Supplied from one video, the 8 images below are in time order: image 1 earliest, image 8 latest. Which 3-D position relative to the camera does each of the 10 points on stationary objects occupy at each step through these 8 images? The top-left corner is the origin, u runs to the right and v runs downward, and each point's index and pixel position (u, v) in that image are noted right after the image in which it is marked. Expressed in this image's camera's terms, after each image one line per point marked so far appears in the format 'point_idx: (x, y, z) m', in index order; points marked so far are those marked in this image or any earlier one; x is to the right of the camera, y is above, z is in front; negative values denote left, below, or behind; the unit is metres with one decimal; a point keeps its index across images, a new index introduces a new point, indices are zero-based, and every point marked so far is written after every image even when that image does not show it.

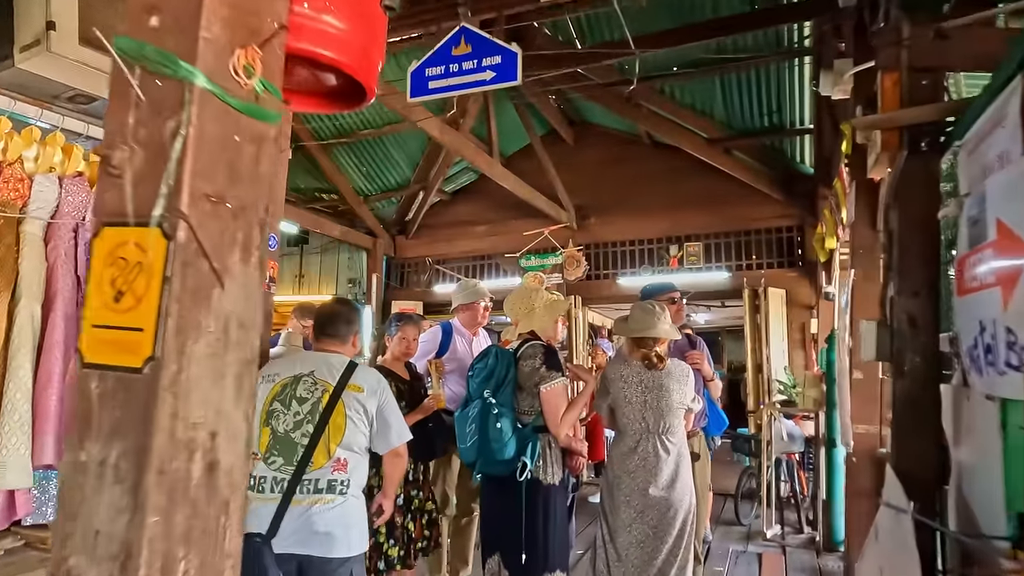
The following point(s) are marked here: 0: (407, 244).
0: (-1.4, +0.6, +9.0) m
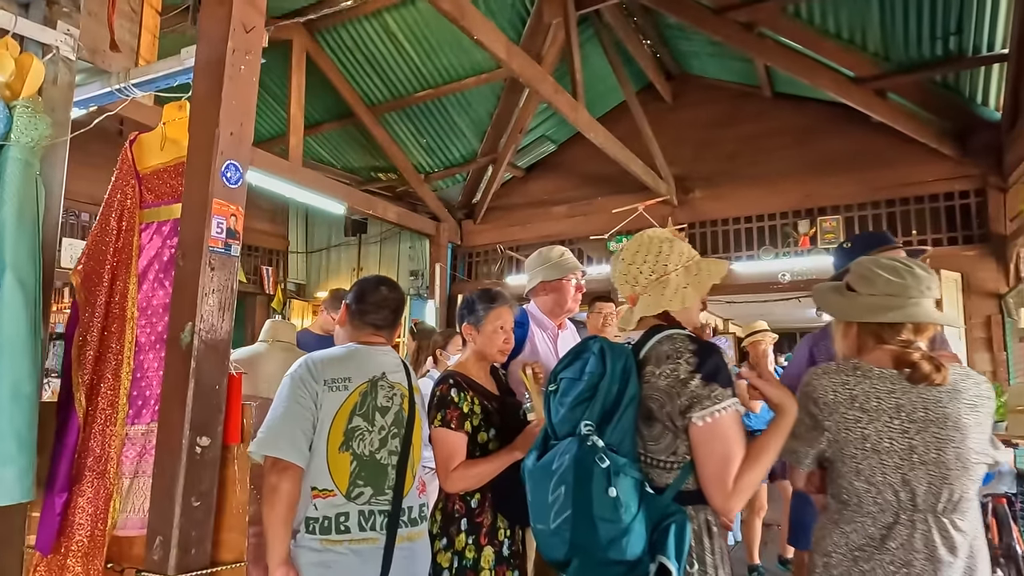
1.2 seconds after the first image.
0: (-0.4, +0.7, +7.8) m
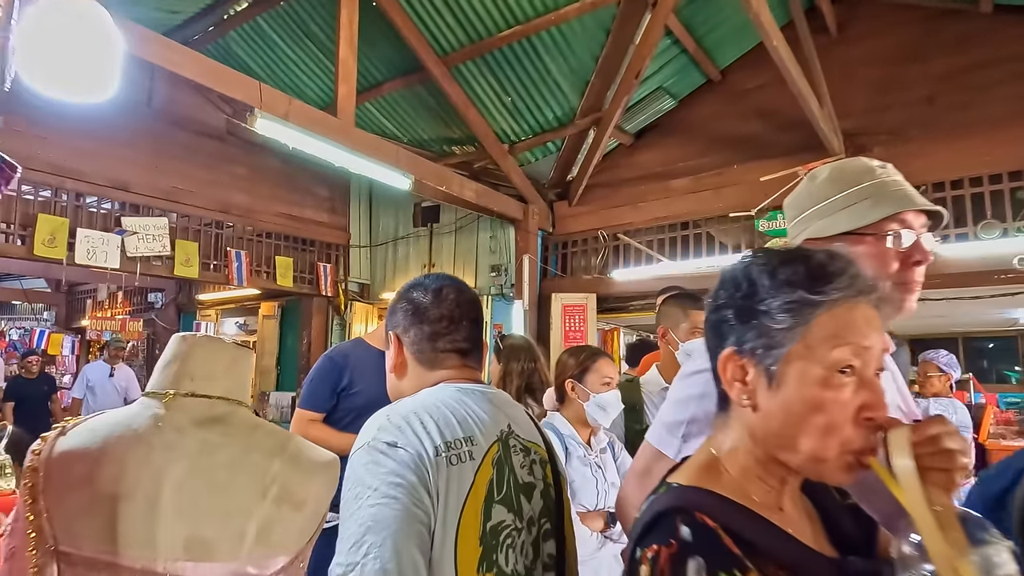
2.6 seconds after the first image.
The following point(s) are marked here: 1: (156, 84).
0: (+0.6, +0.7, +6.3) m
1: (-3.1, +1.8, +5.8) m
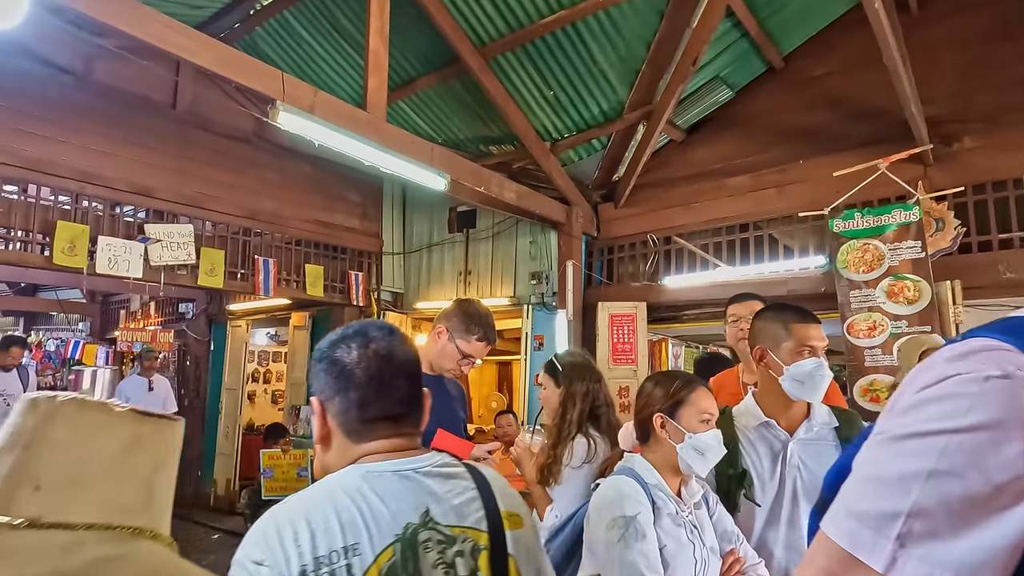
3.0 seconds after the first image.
0: (+0.9, +0.6, +5.8) m
1: (-2.8, +1.7, +5.5) m
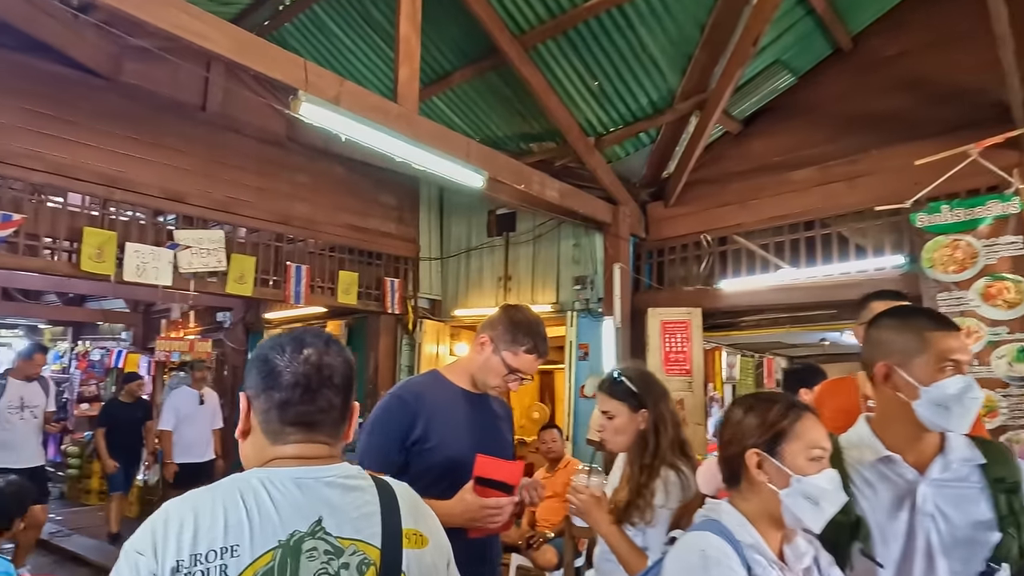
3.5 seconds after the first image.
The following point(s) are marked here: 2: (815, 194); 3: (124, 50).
0: (+1.3, +0.6, +5.4) m
1: (-2.4, +1.6, +5.4) m
2: (+2.1, +0.7, +4.6) m
3: (-2.9, +1.8, +4.9) m
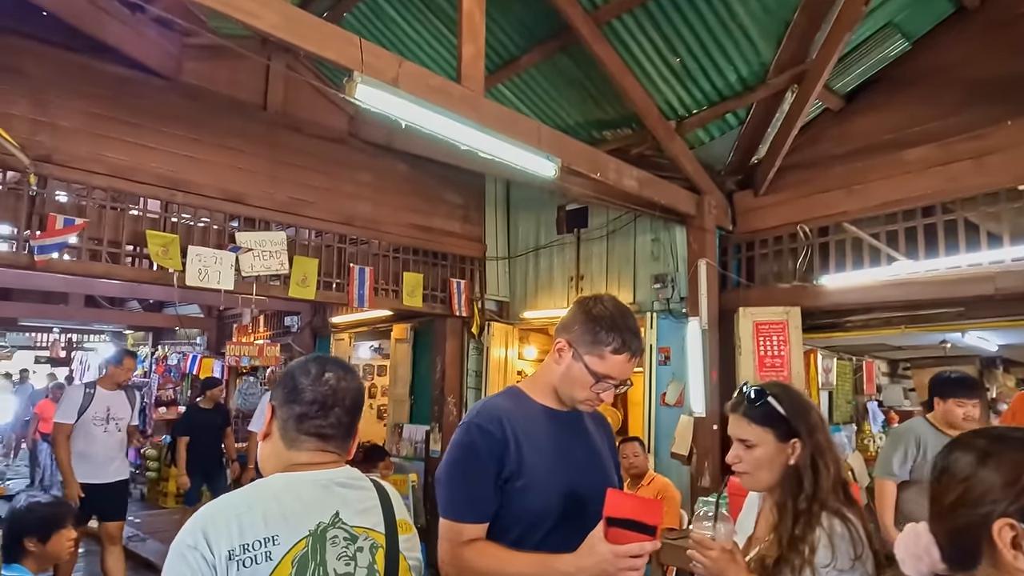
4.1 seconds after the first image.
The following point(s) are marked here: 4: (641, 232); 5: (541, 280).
0: (+1.8, +0.6, +4.9) m
1: (-1.9, +1.6, +5.2) m
2: (+2.6, +0.7, +4.0) m
3: (-2.4, +1.7, +4.8) m
4: (+1.1, +0.5, +5.6) m
5: (+0.3, +0.1, +6.5) m
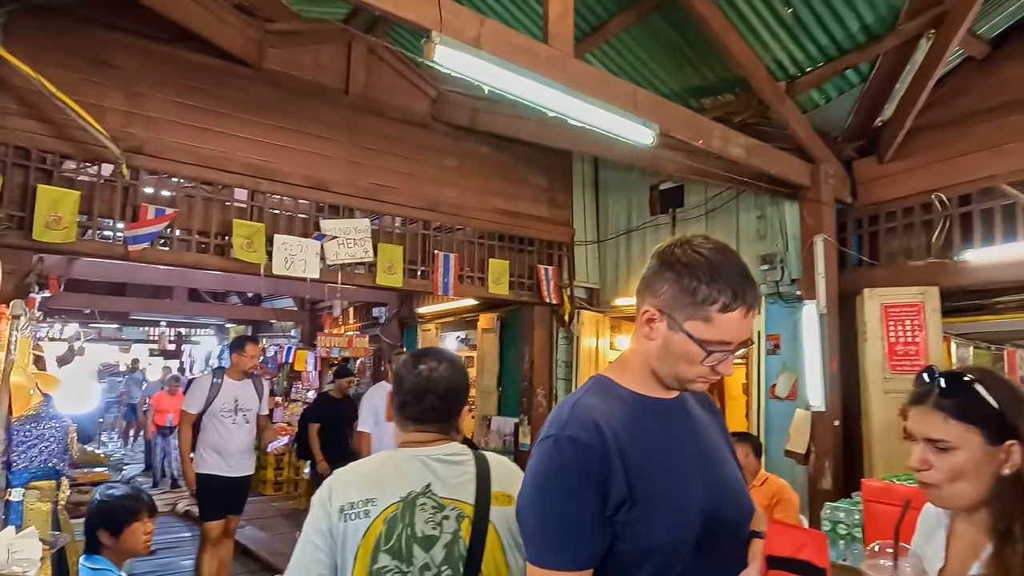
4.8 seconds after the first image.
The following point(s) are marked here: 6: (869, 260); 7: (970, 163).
0: (+2.4, +0.8, +4.3) m
1: (-1.2, +1.7, +5.1) m
2: (+3.1, +0.8, +3.4) m
3: (-1.8, +1.8, +4.7) m
4: (+1.8, +0.6, +5.2) m
5: (+1.1, +0.2, +6.1) m
6: (+2.3, +0.2, +4.4) m
7: (+2.7, +0.7, +3.9) m
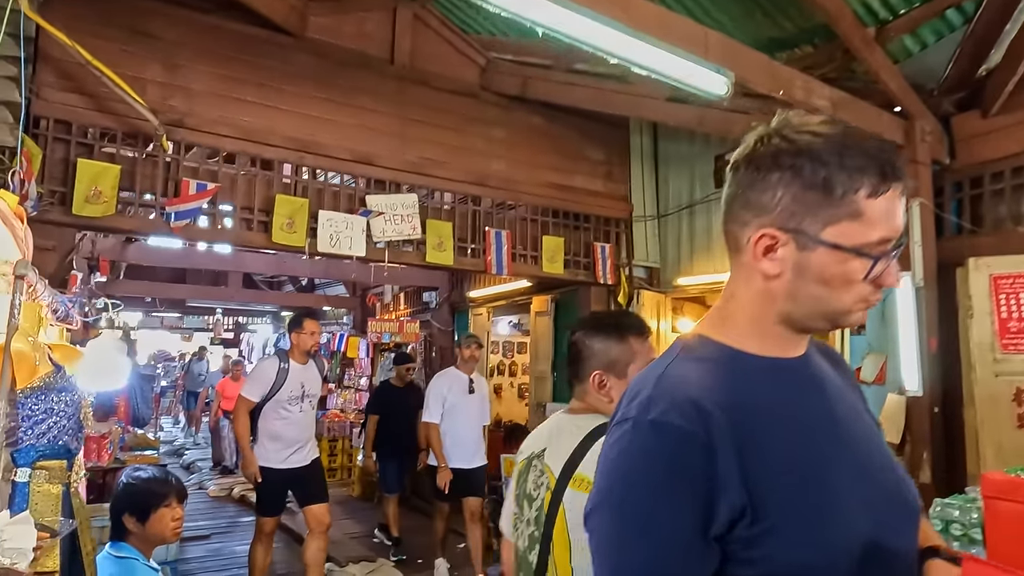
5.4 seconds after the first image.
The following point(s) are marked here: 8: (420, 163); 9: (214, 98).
0: (+2.8, +0.9, +3.8) m
1: (-0.8, +1.8, +4.9) m
2: (+3.3, +1.0, +2.8) m
3: (-1.4, +1.9, +4.5) m
4: (+2.2, +0.8, +4.7) m
5: (+1.6, +0.4, +5.7) m
6: (+2.7, +0.4, +3.9) m
7: (+3.0, +0.9, +3.4) m
8: (-0.7, +0.9, +4.8) m
9: (-1.8, +1.2, +4.1) m
